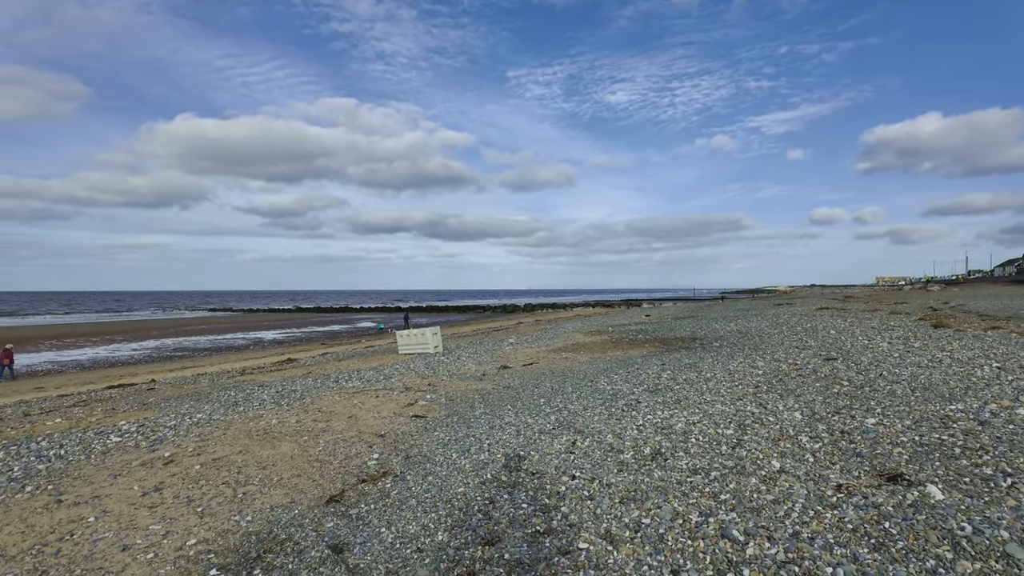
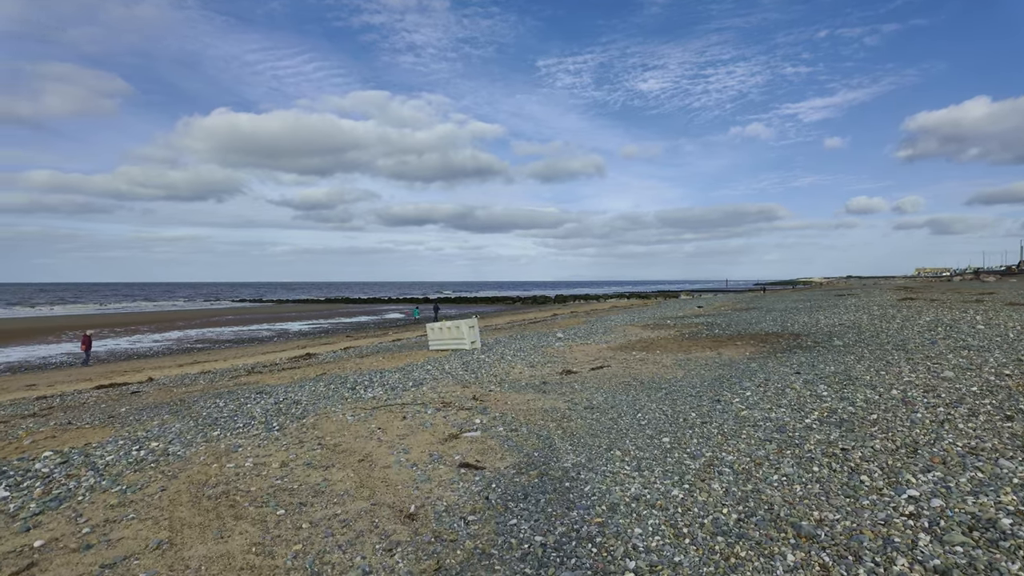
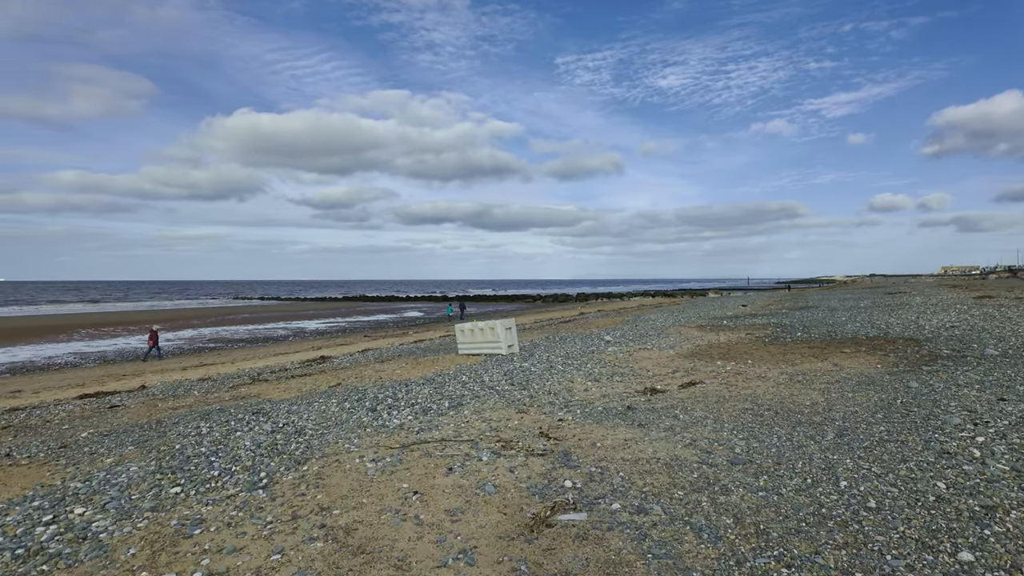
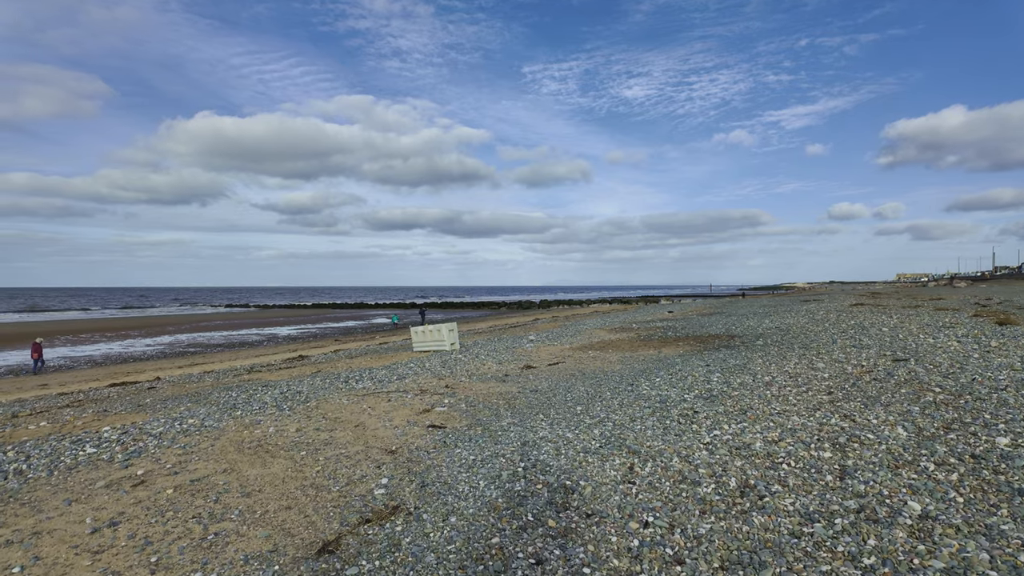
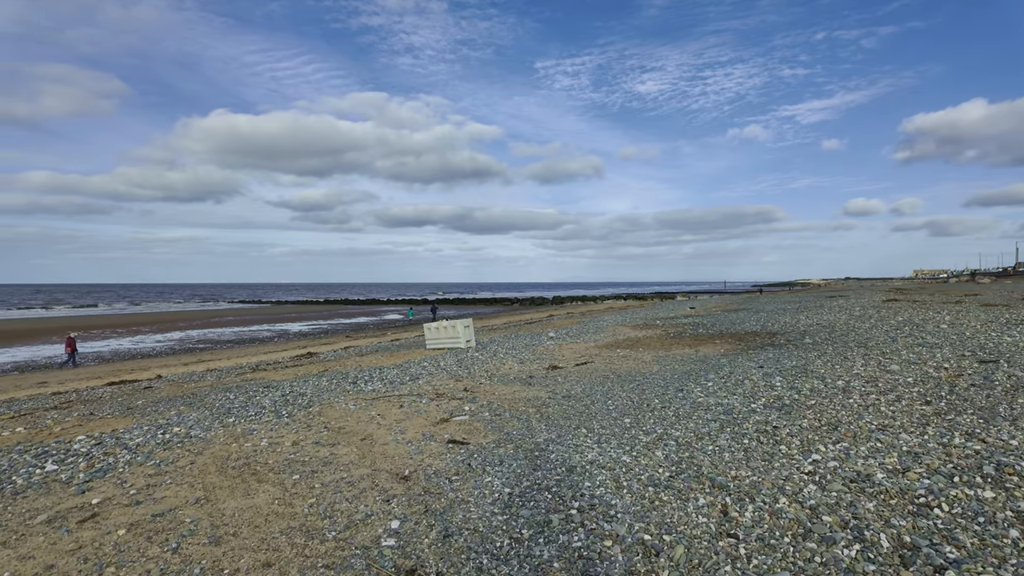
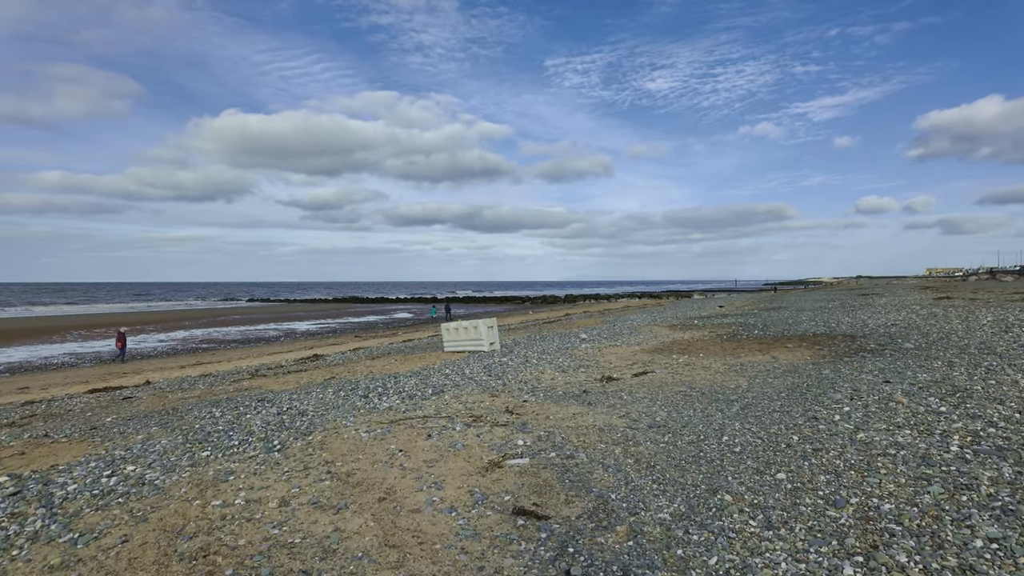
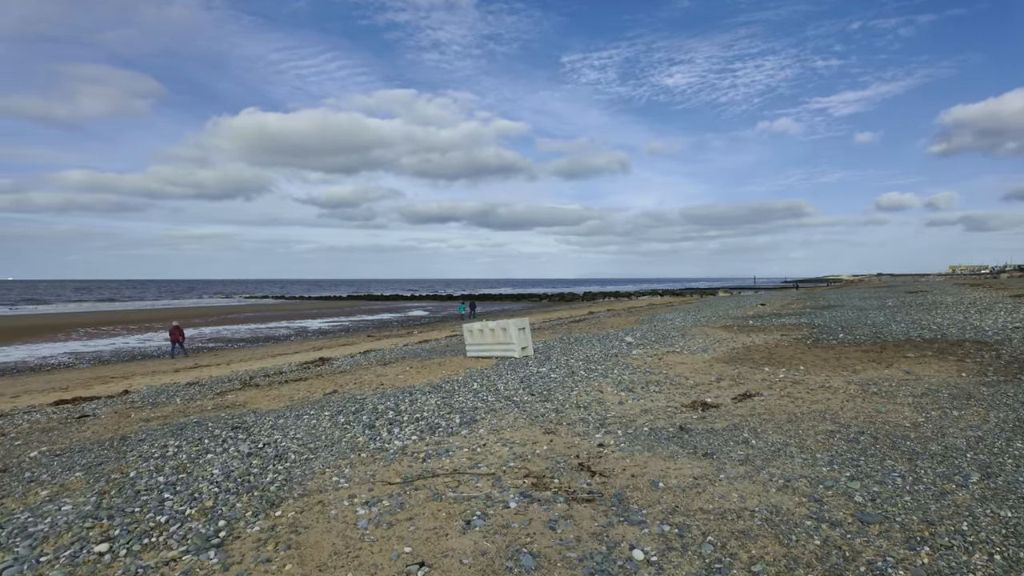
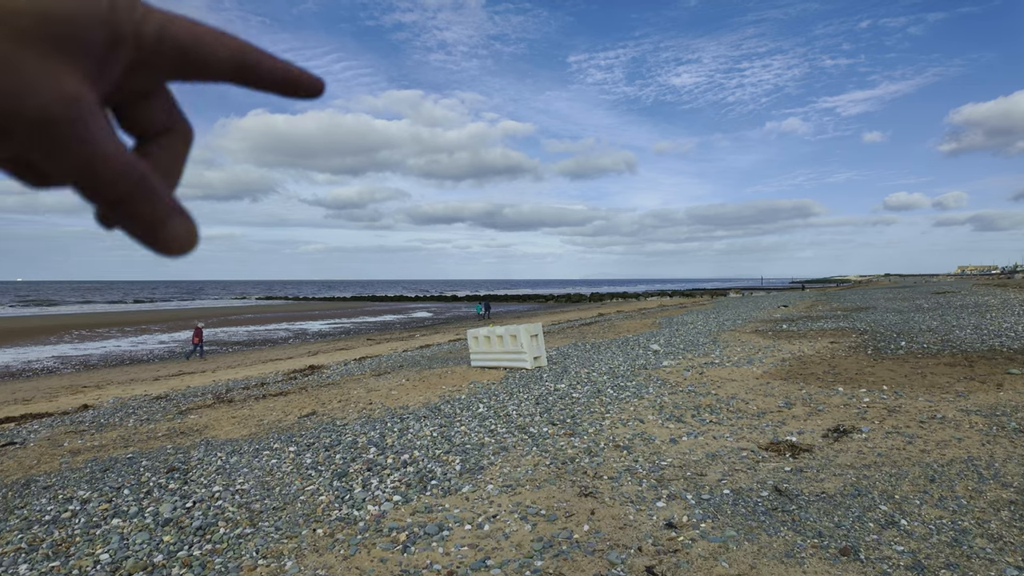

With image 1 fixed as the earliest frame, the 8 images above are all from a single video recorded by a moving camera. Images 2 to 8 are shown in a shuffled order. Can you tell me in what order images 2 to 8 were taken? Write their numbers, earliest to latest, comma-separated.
4, 5, 2, 6, 3, 7, 8
